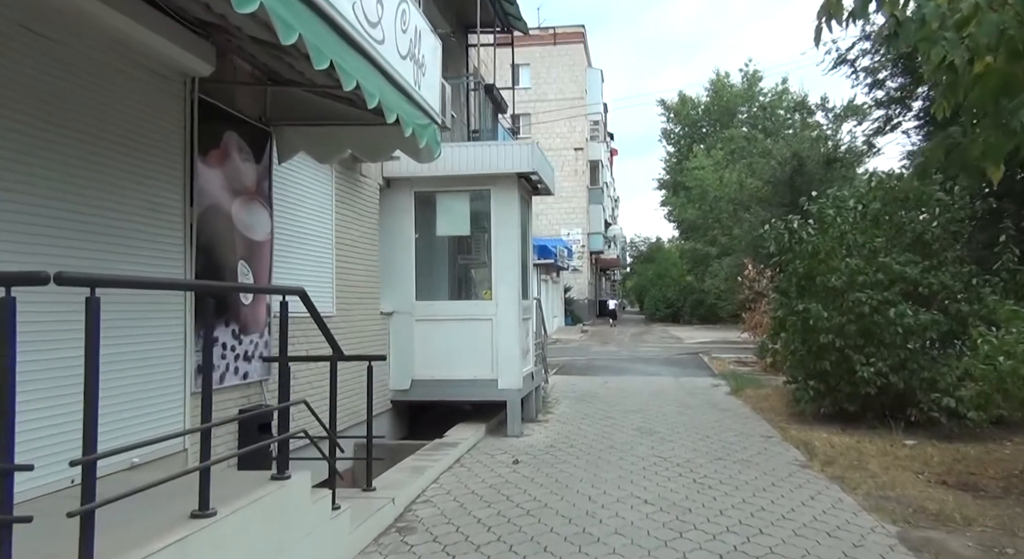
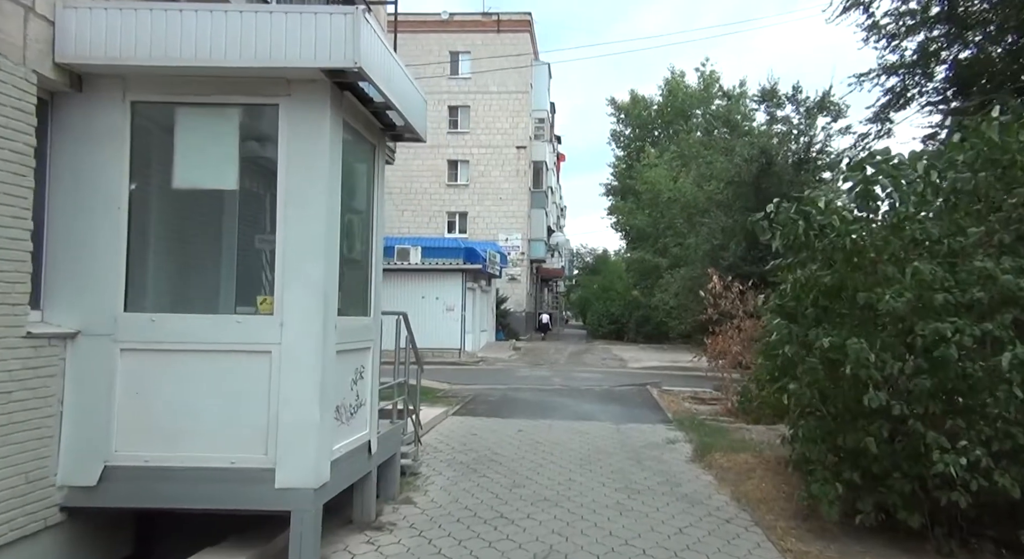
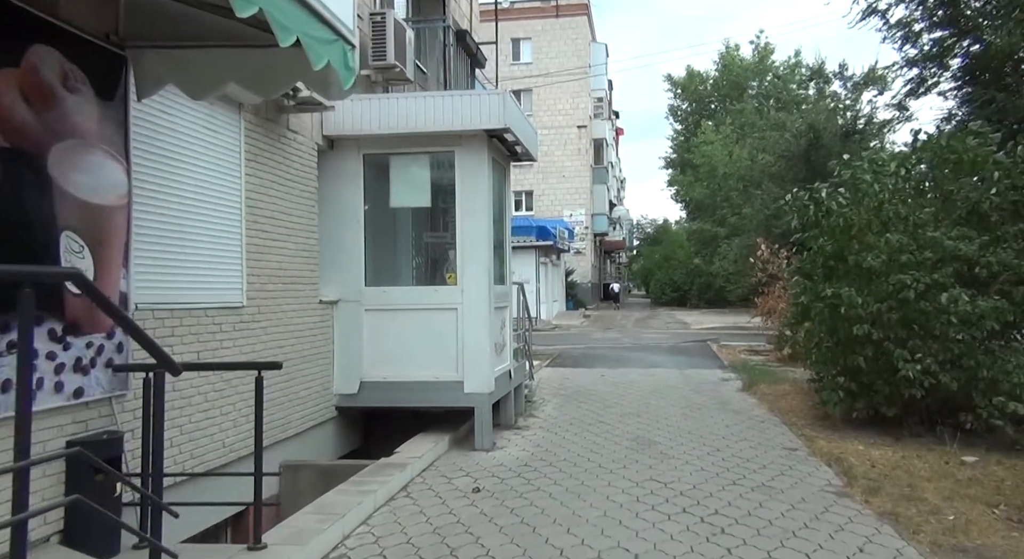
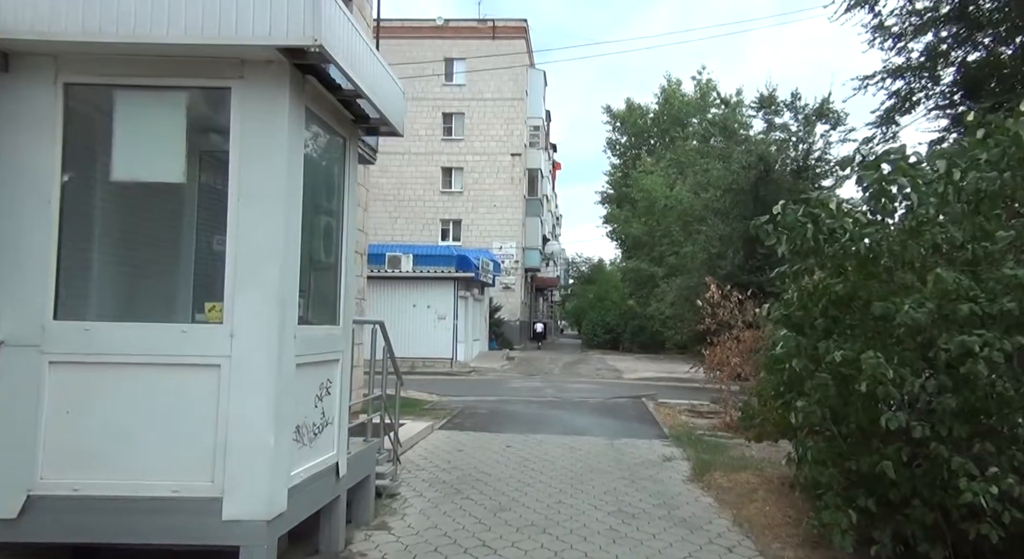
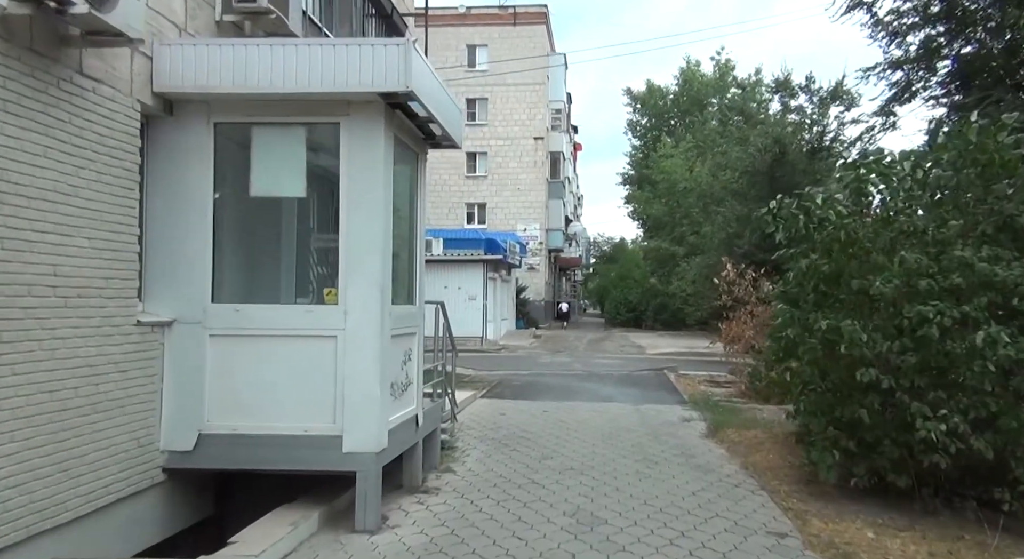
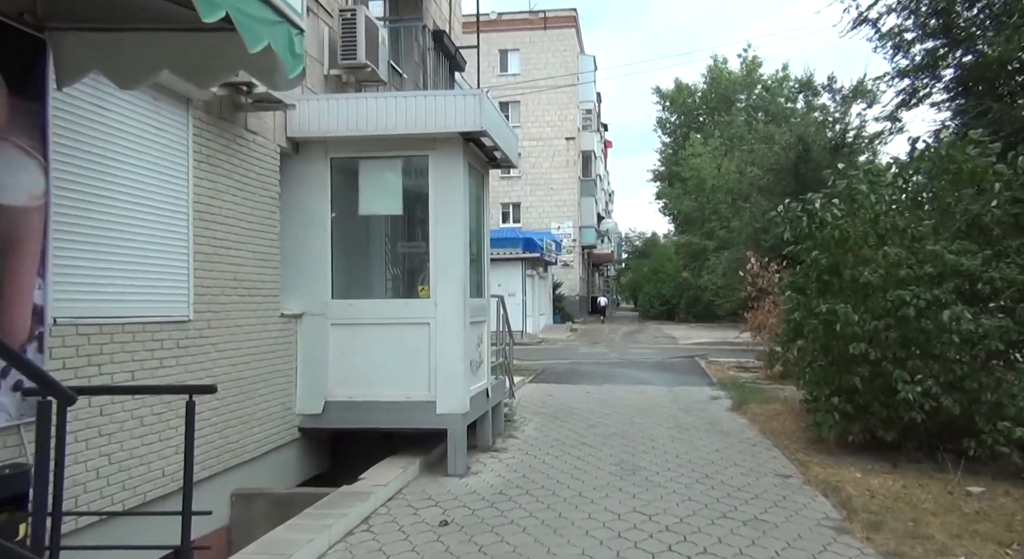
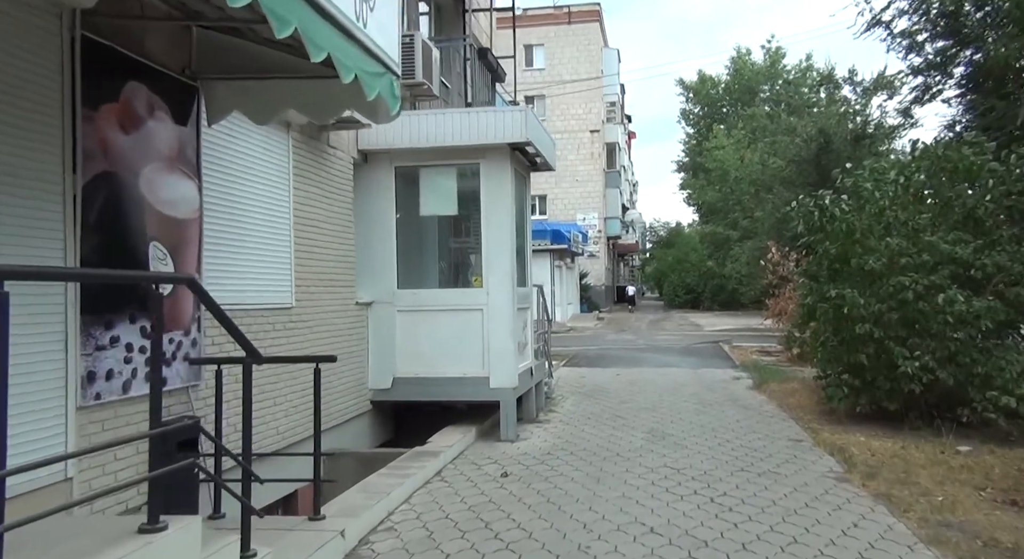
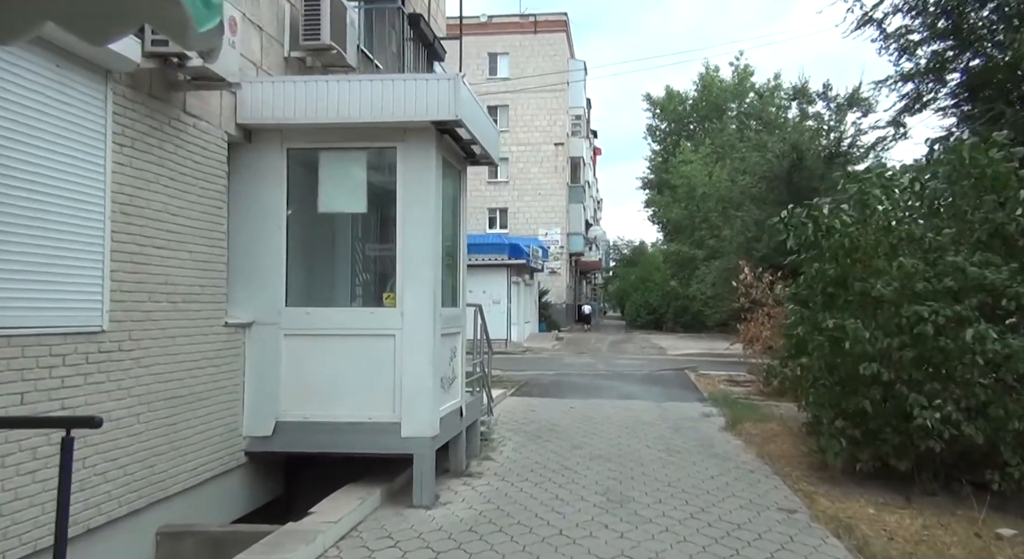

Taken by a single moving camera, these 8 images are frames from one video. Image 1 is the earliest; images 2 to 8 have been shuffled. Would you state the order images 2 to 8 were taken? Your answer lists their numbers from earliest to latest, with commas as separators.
7, 3, 6, 8, 5, 2, 4
